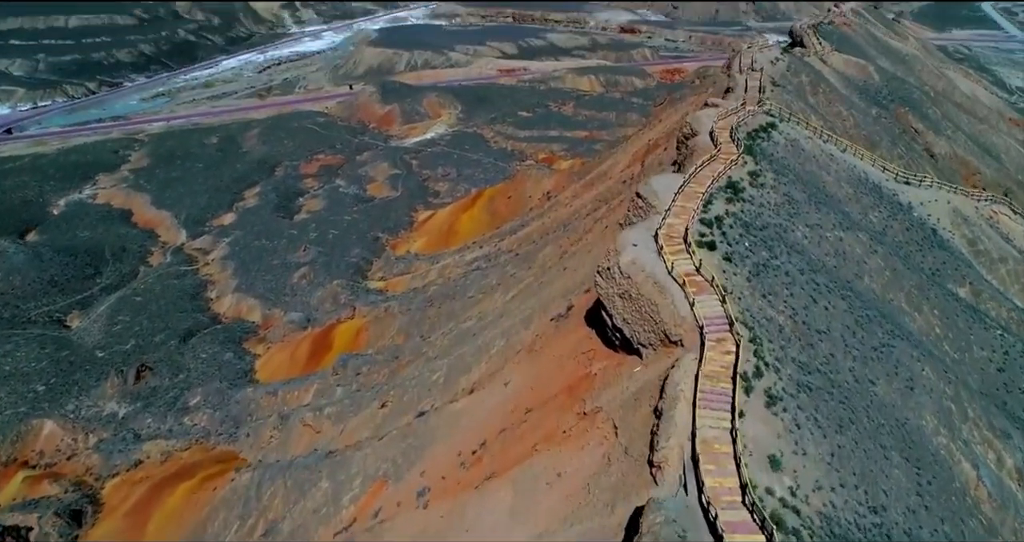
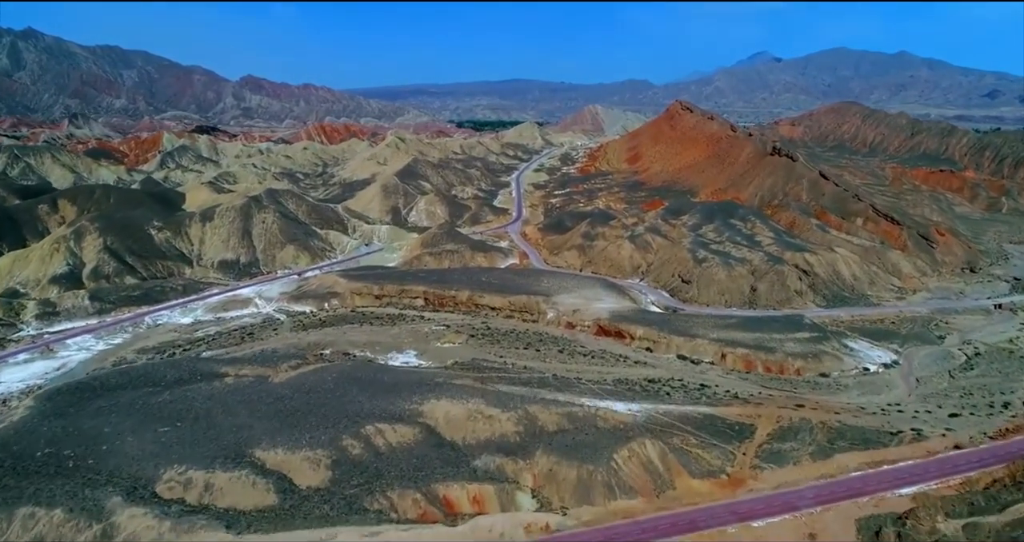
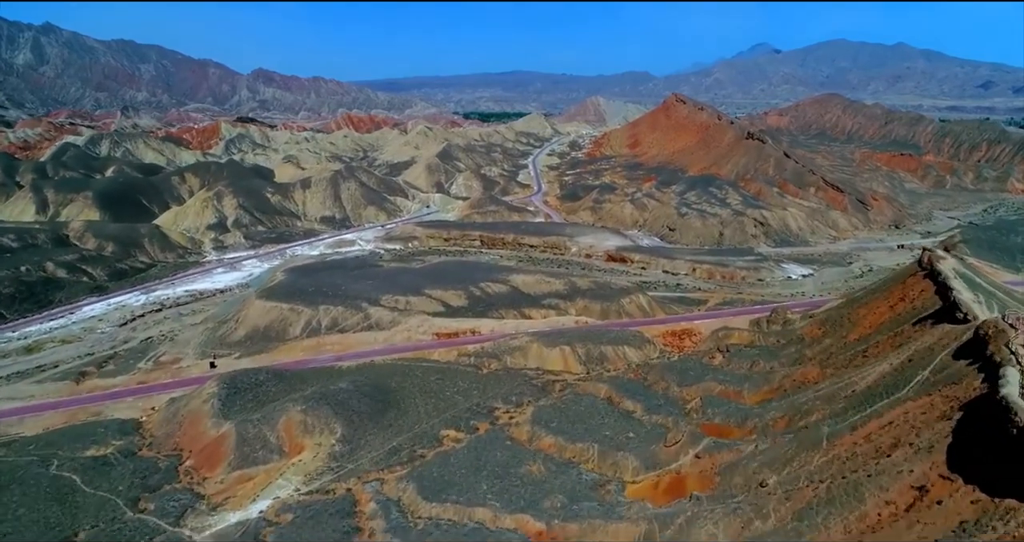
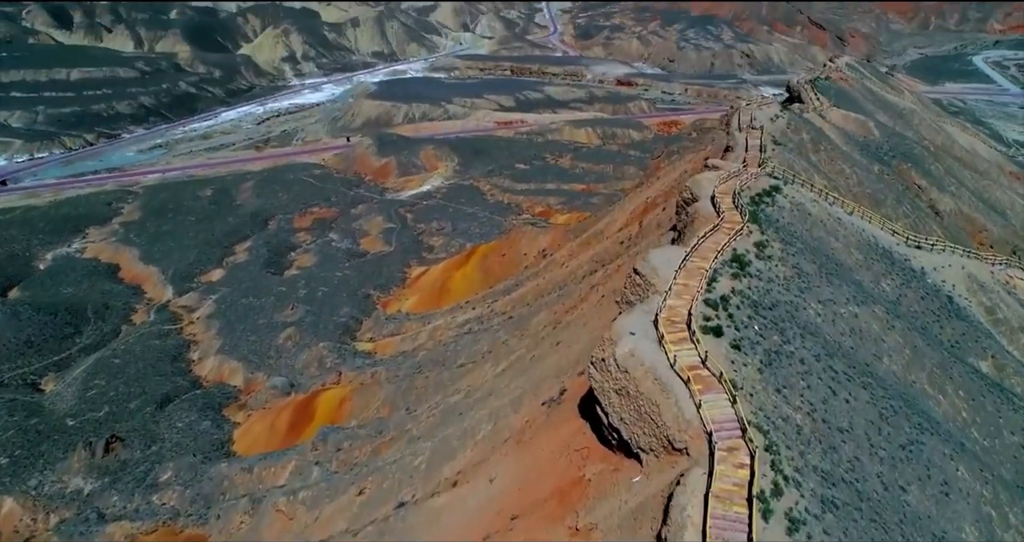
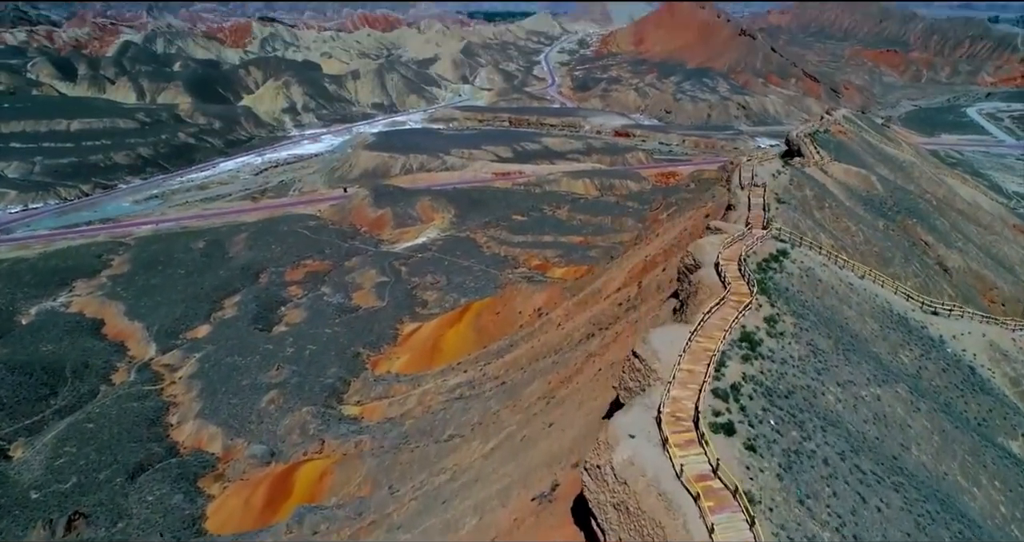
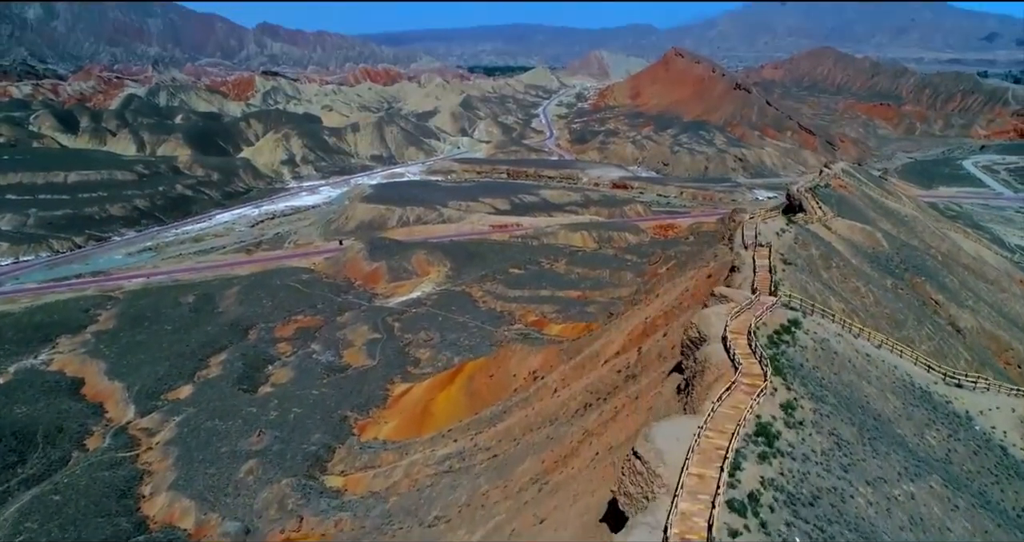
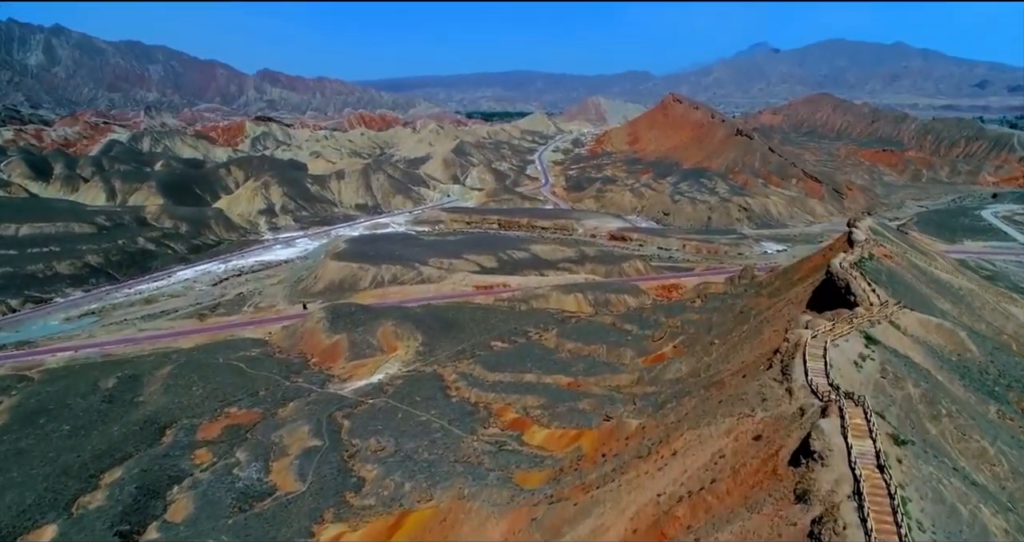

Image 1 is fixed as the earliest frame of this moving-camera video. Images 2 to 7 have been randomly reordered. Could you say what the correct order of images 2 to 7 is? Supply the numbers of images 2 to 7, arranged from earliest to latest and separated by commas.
4, 5, 6, 7, 3, 2
